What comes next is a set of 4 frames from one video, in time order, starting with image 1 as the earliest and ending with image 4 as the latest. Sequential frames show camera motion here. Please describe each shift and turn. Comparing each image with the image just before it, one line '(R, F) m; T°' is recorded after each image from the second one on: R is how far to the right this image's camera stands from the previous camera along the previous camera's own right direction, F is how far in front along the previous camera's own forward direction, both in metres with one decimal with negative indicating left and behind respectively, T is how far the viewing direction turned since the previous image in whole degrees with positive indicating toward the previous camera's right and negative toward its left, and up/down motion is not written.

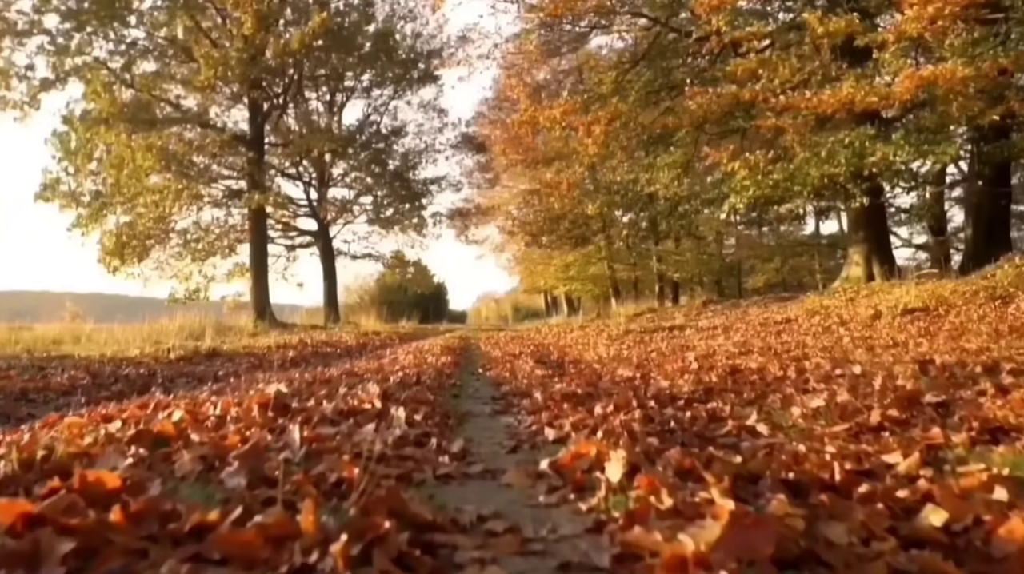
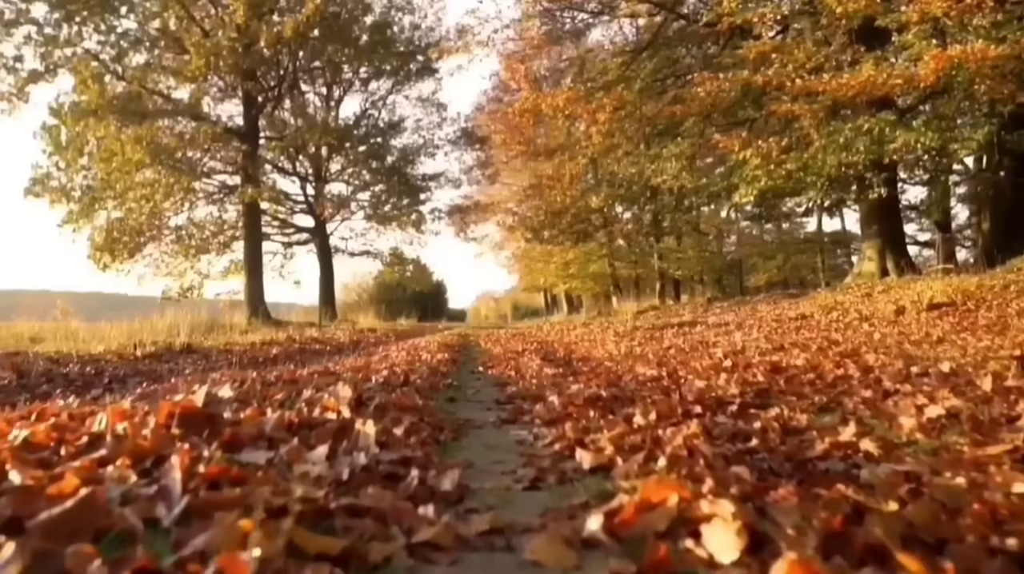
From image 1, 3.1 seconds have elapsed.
(0.0, +0.9) m; 0°
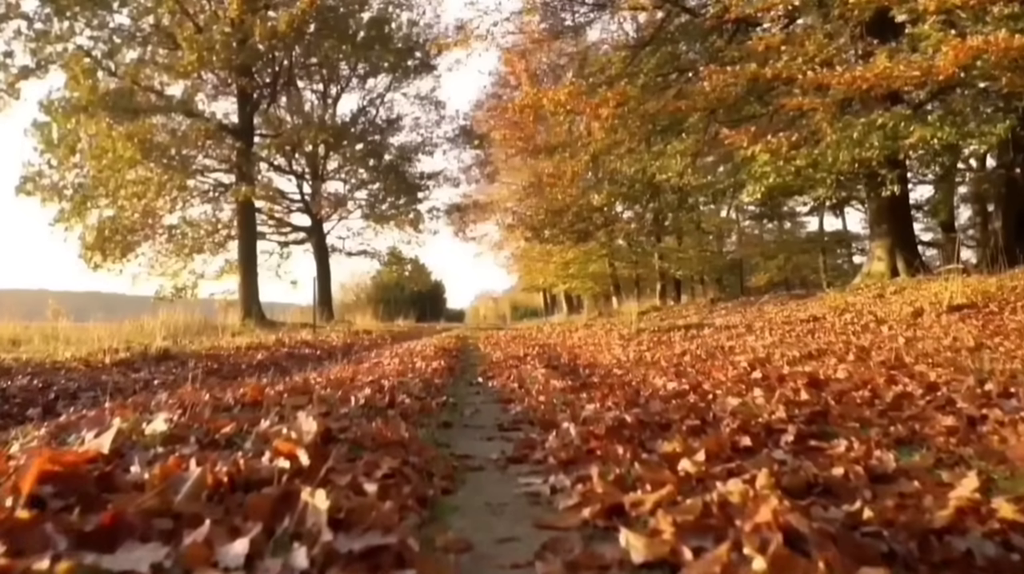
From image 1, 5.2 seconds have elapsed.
(0.0, +0.7) m; 0°
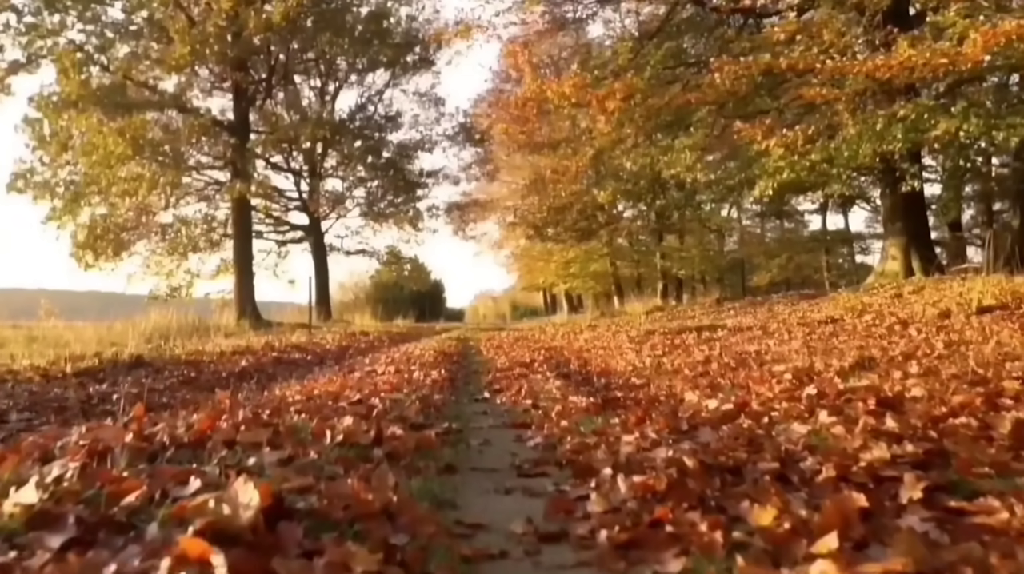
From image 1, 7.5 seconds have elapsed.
(-0.1, +0.8) m; 0°
